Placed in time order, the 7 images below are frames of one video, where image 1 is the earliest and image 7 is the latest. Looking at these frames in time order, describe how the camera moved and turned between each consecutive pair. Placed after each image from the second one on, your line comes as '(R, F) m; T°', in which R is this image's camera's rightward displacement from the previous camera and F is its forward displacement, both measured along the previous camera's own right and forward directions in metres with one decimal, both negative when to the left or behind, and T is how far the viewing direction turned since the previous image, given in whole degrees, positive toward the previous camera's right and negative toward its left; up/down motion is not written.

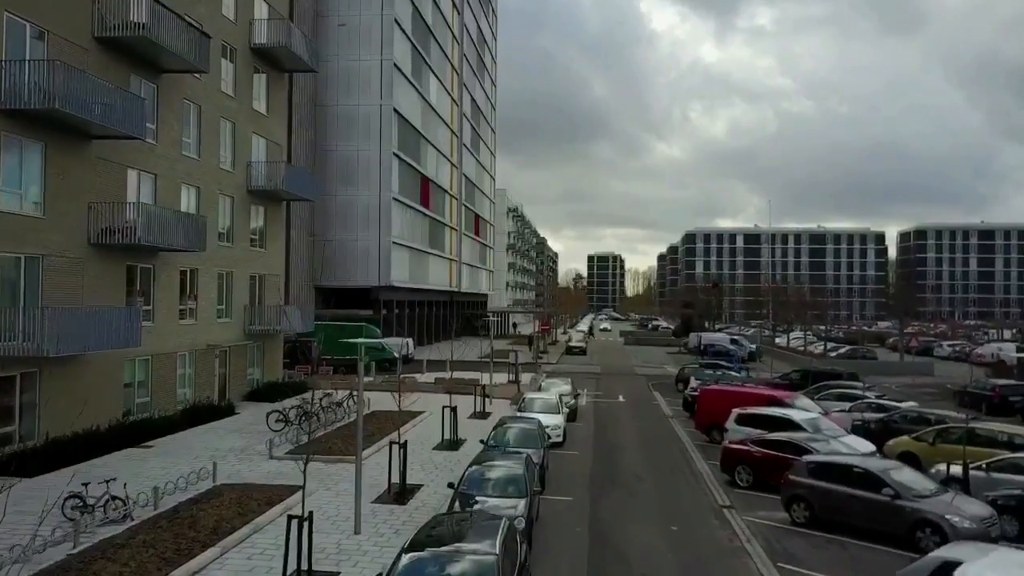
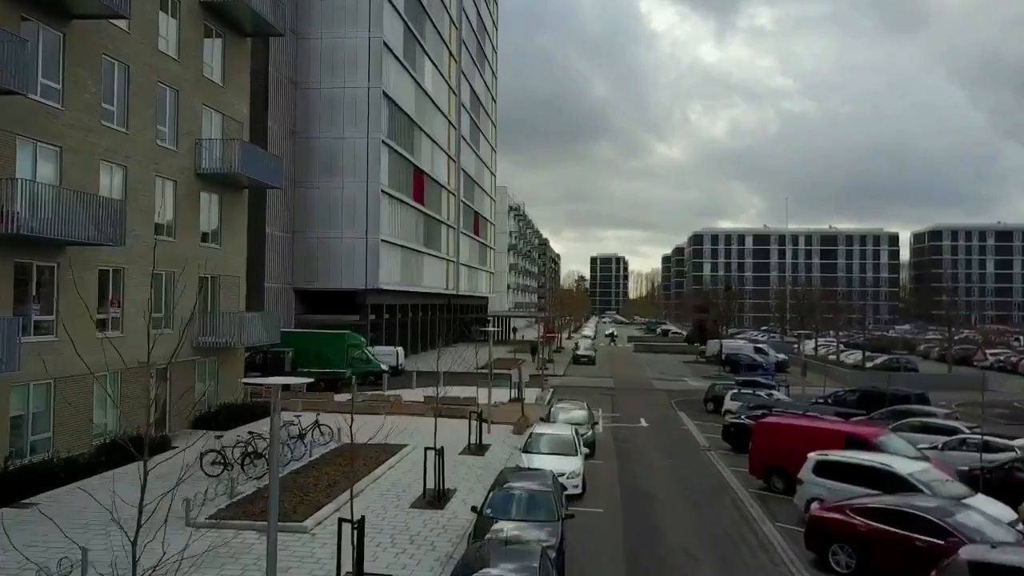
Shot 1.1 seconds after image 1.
(-0.1, +5.4) m; 0°
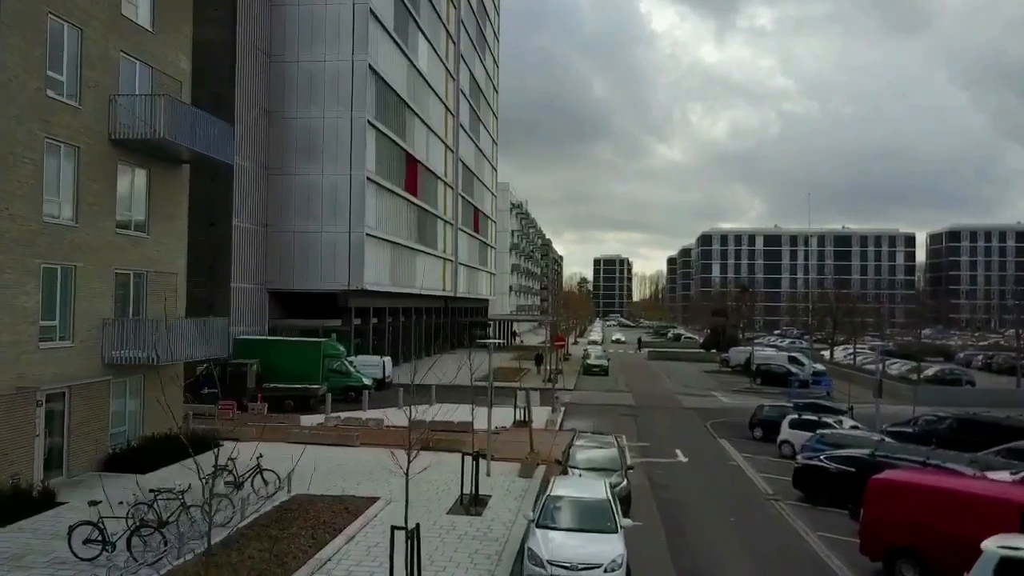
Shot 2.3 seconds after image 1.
(-0.1, +5.9) m; 0°
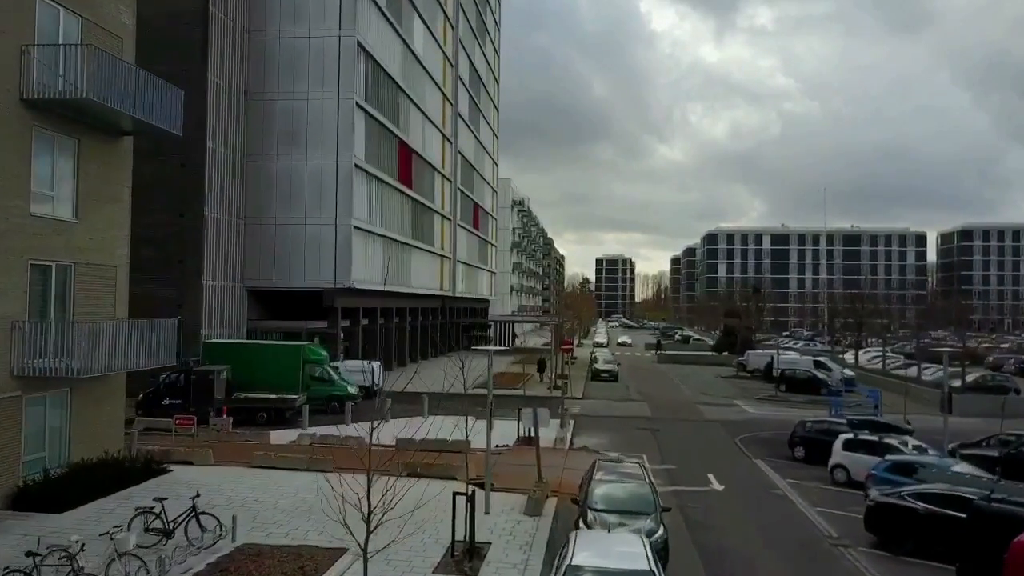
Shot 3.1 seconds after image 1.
(-0.1, +3.8) m; 0°
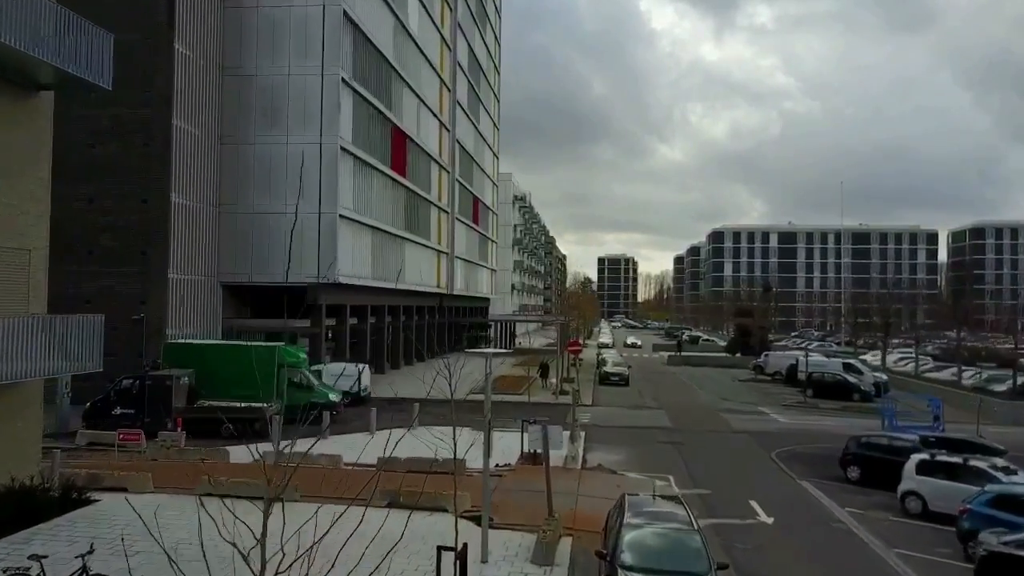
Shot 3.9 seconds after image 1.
(-0.1, +3.6) m; 0°
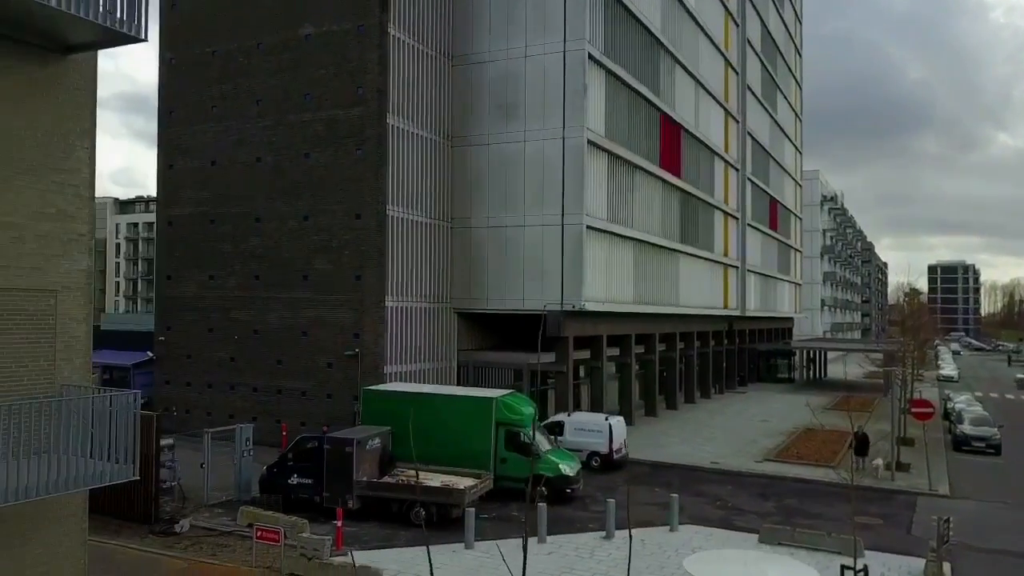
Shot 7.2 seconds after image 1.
(0.0, +8.0) m; -21°
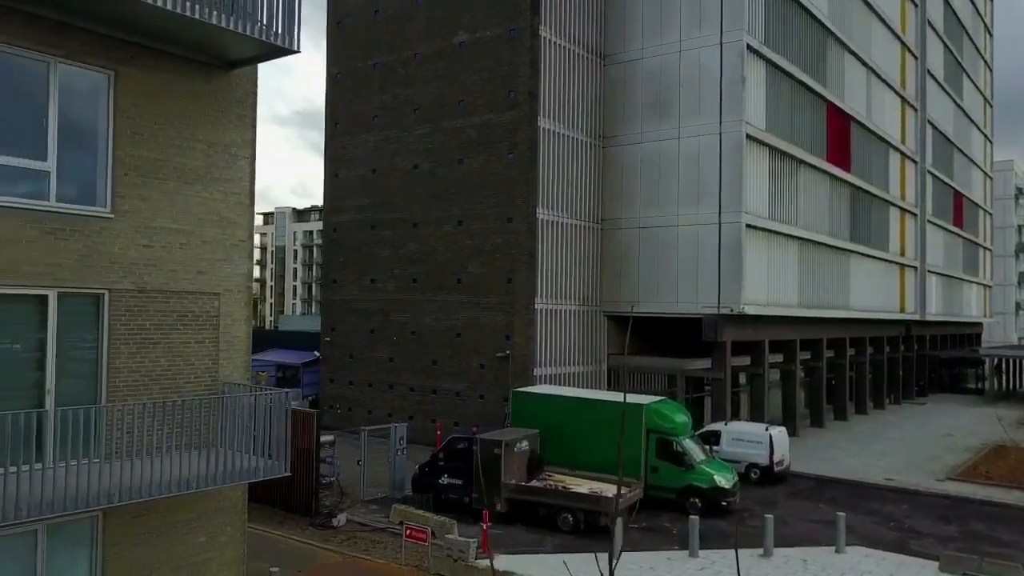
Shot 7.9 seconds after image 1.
(+0.2, +0.4) m; -11°
